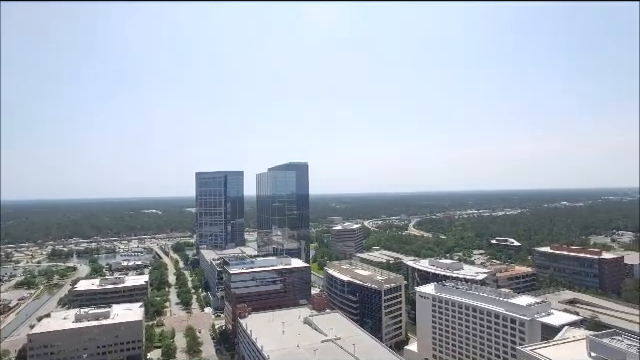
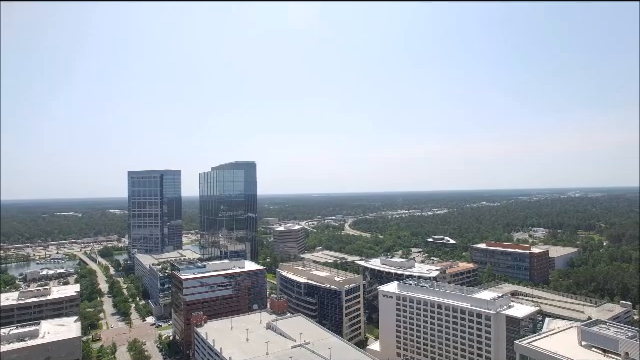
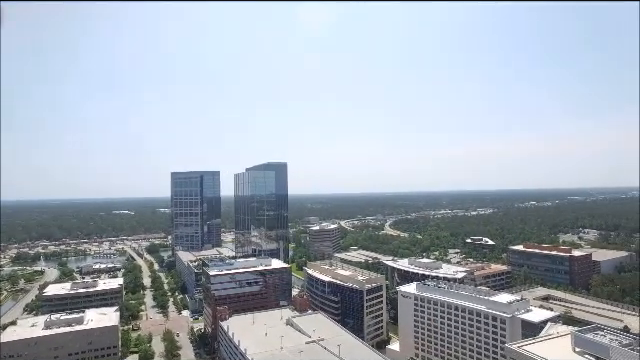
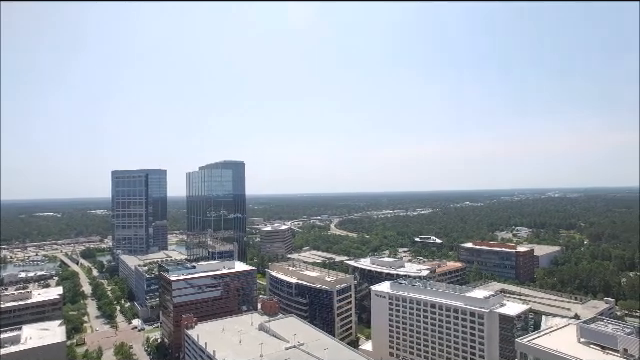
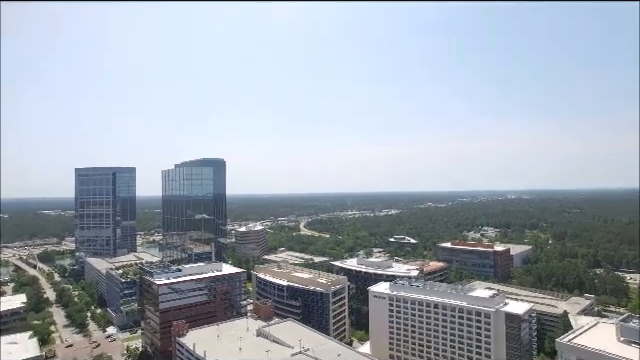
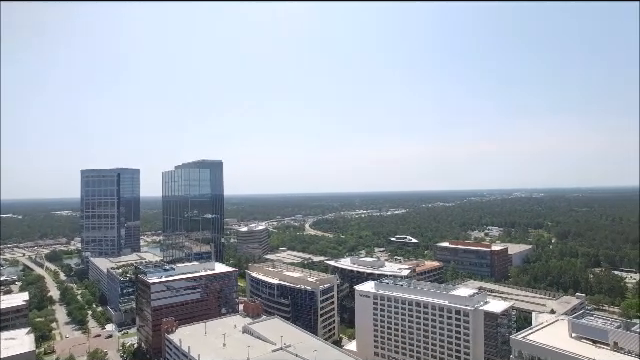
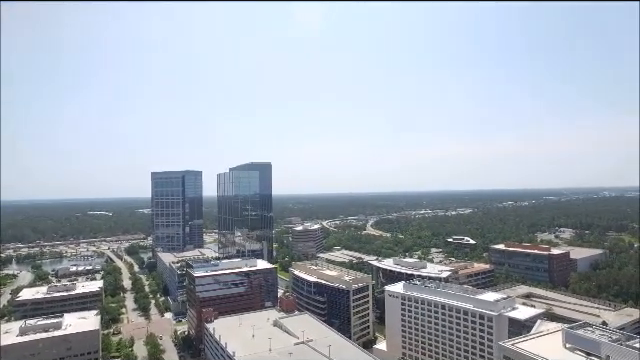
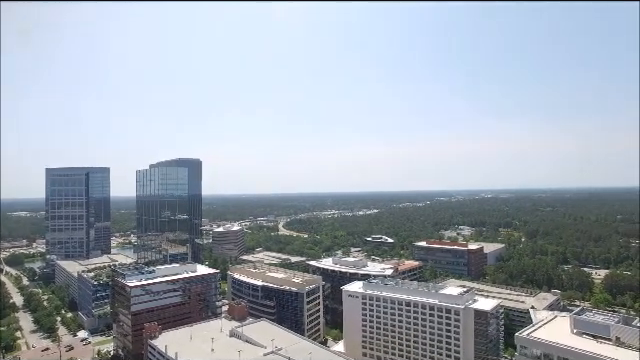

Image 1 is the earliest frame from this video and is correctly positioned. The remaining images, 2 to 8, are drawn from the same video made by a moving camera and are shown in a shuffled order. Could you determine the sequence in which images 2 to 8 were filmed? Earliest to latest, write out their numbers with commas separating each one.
3, 7, 2, 4, 6, 8, 5
